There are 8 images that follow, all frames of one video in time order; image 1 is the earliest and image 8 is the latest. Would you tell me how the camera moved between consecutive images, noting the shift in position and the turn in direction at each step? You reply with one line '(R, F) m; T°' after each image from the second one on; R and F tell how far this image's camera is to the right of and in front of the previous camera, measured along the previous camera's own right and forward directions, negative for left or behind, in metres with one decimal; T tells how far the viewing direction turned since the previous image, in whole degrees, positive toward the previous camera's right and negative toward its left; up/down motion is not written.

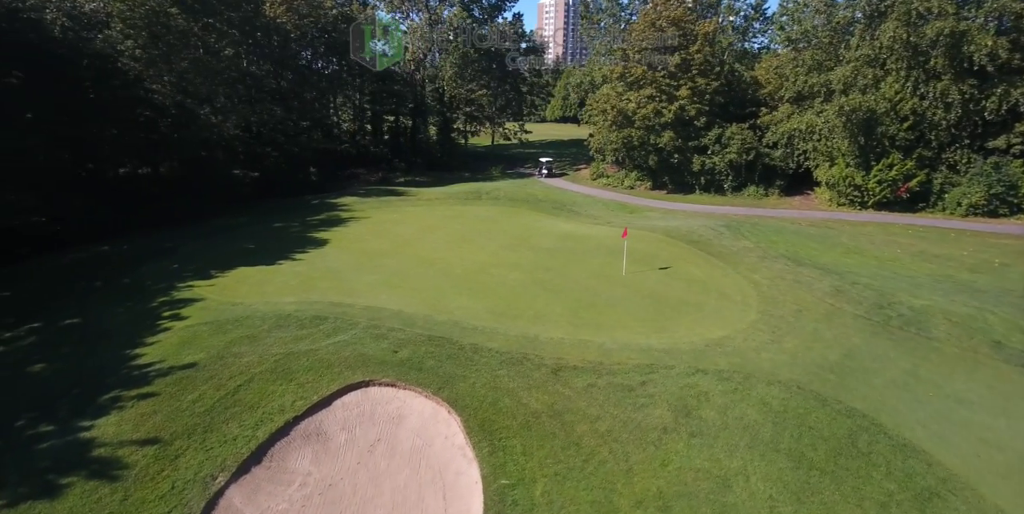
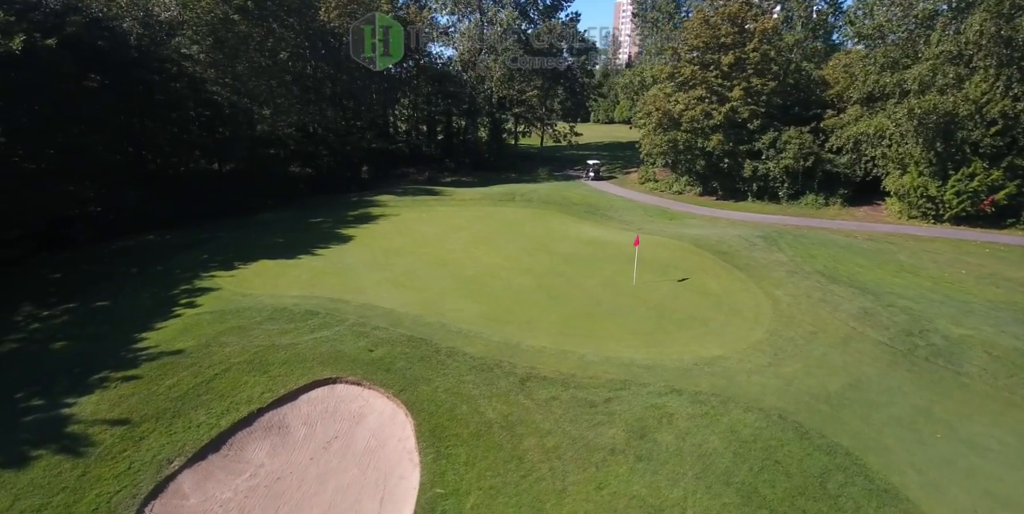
(+1.5, +0.3) m; -7°
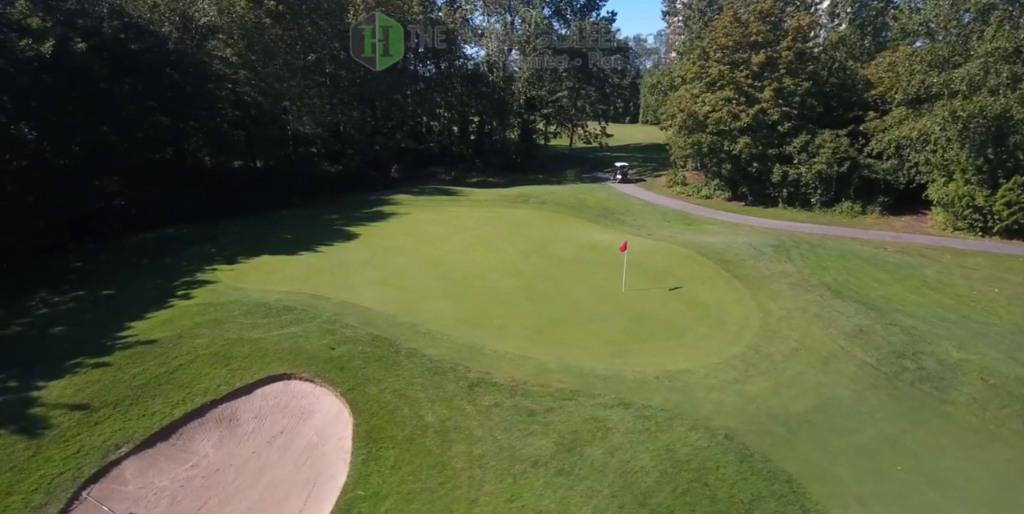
(+1.4, +0.2) m; -5°
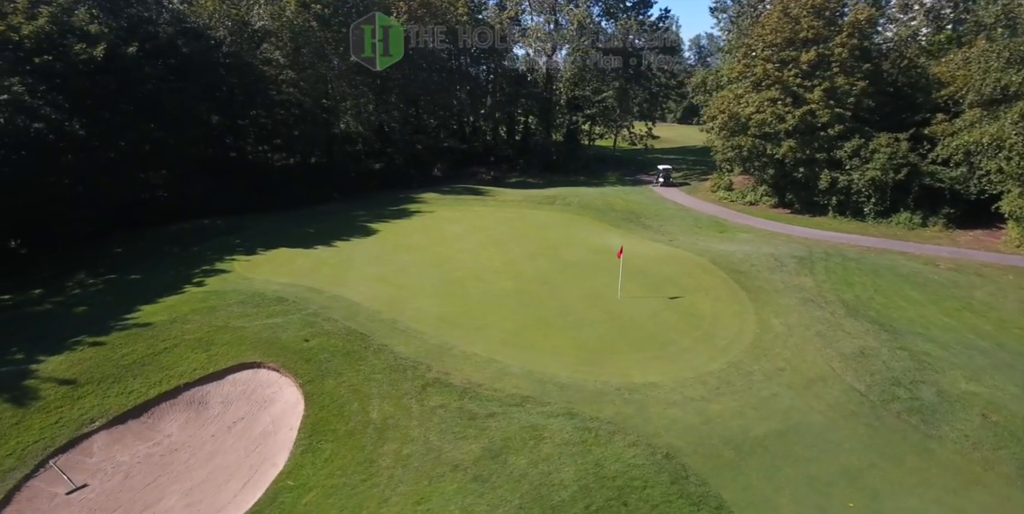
(+1.6, +0.2) m; -6°
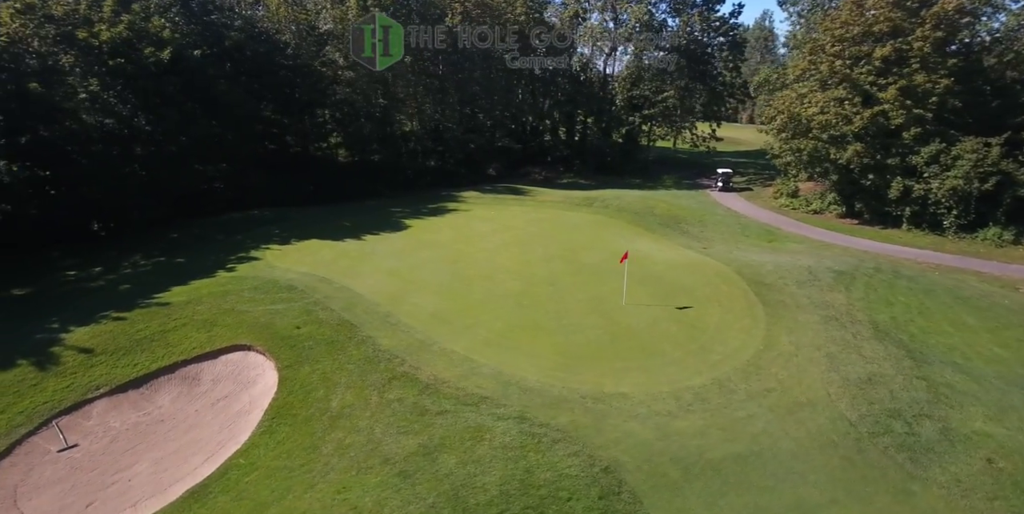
(+1.6, +0.2) m; -8°
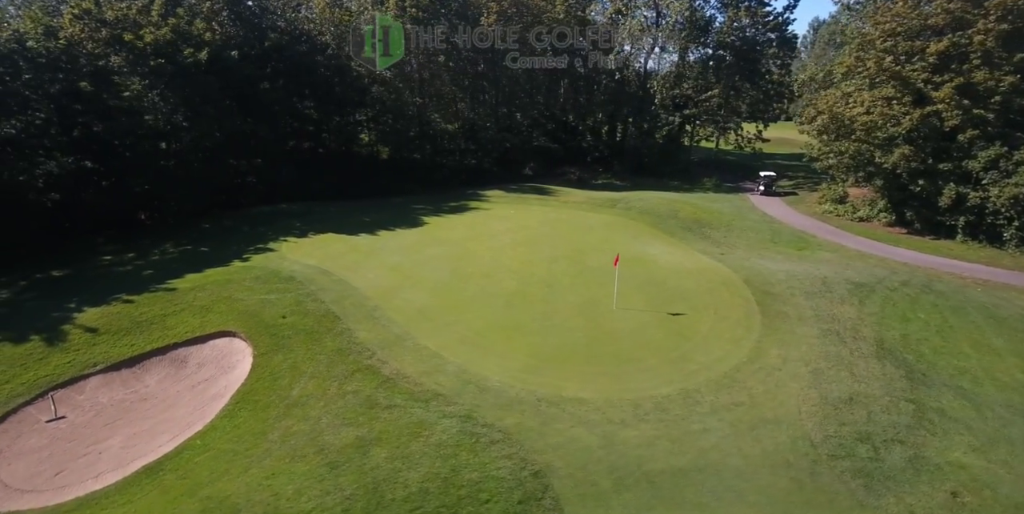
(+1.4, +0.1) m; -5°
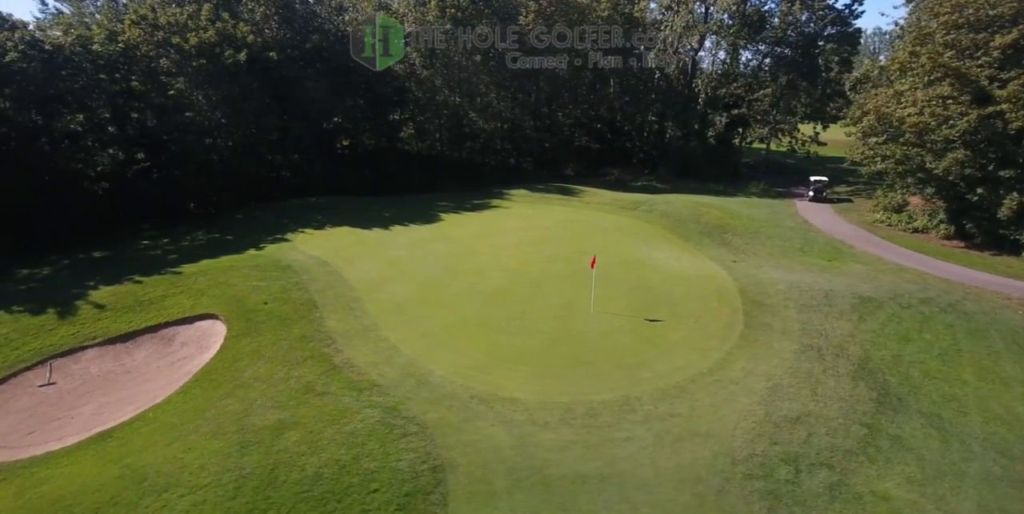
(+1.9, 0.0) m; -6°
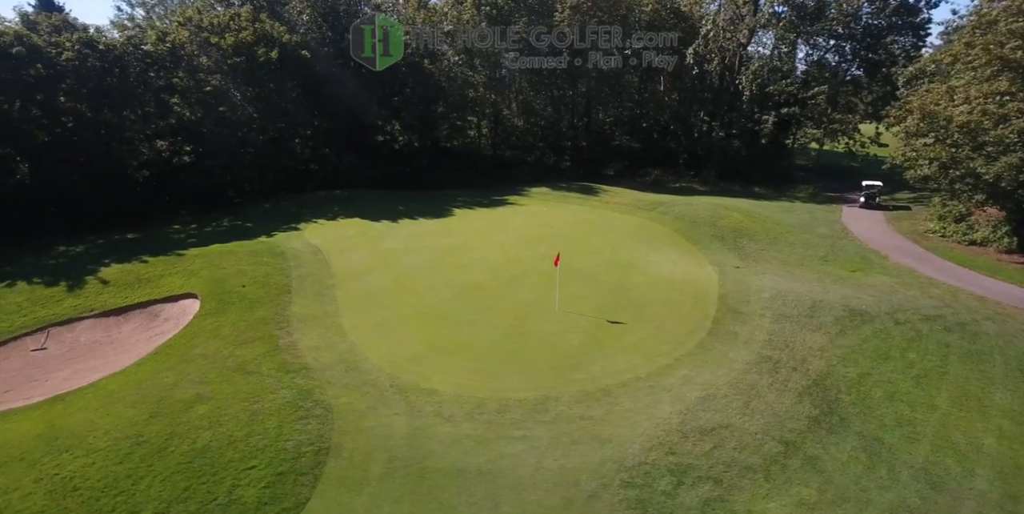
(+2.1, +0.1) m; -6°
